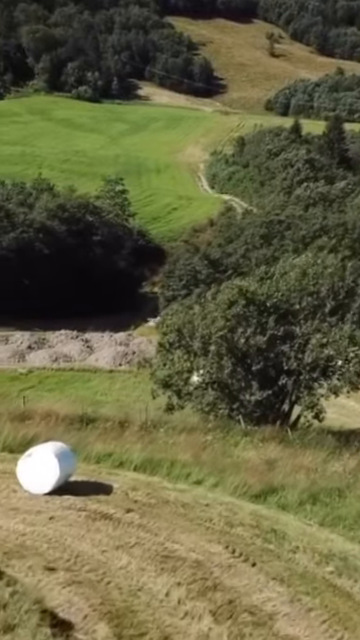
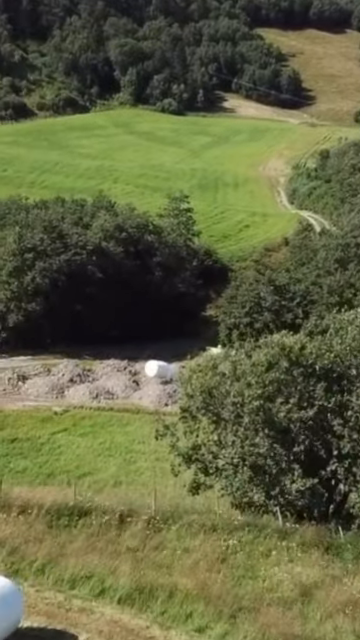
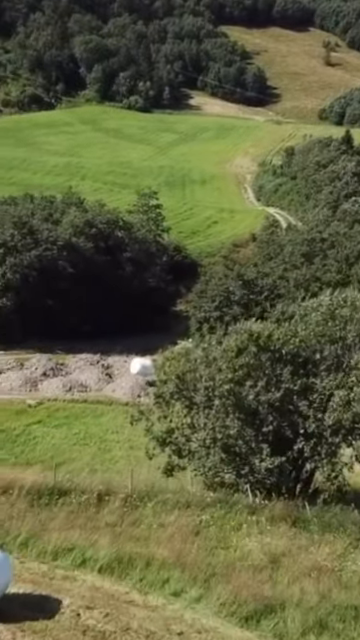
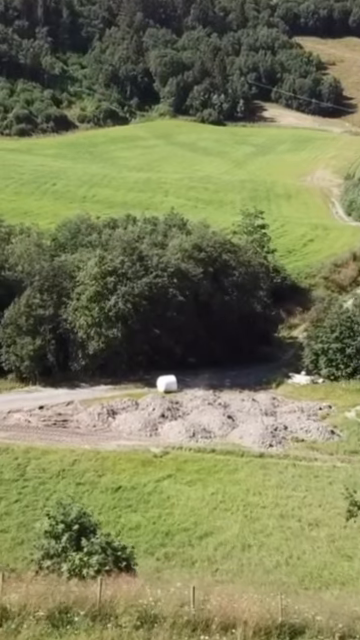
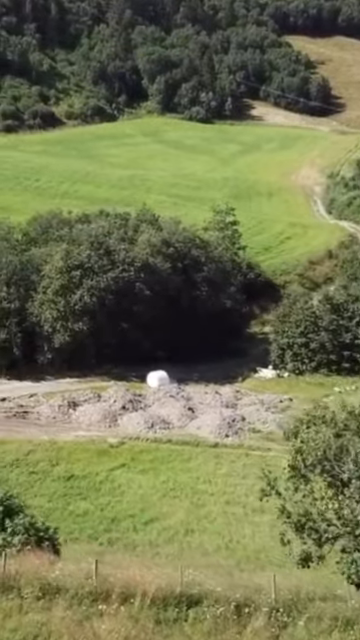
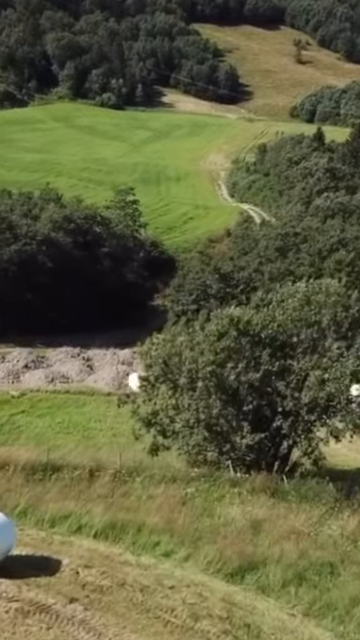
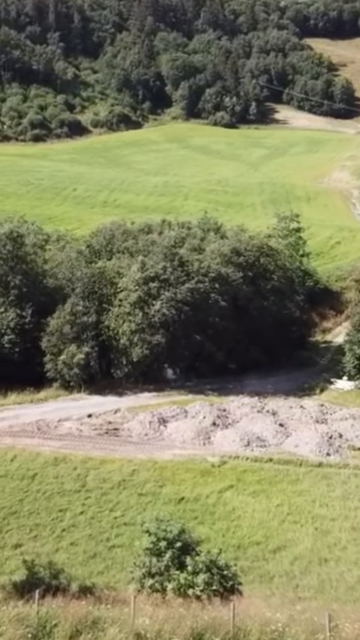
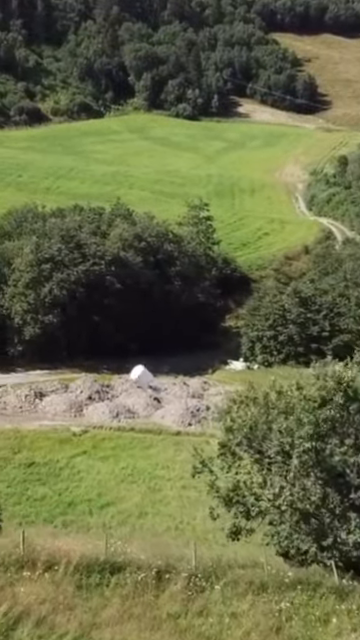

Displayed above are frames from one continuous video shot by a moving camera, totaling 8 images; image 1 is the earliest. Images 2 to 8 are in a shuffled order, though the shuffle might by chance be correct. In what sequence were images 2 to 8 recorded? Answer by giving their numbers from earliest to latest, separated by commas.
6, 3, 2, 8, 5, 4, 7
